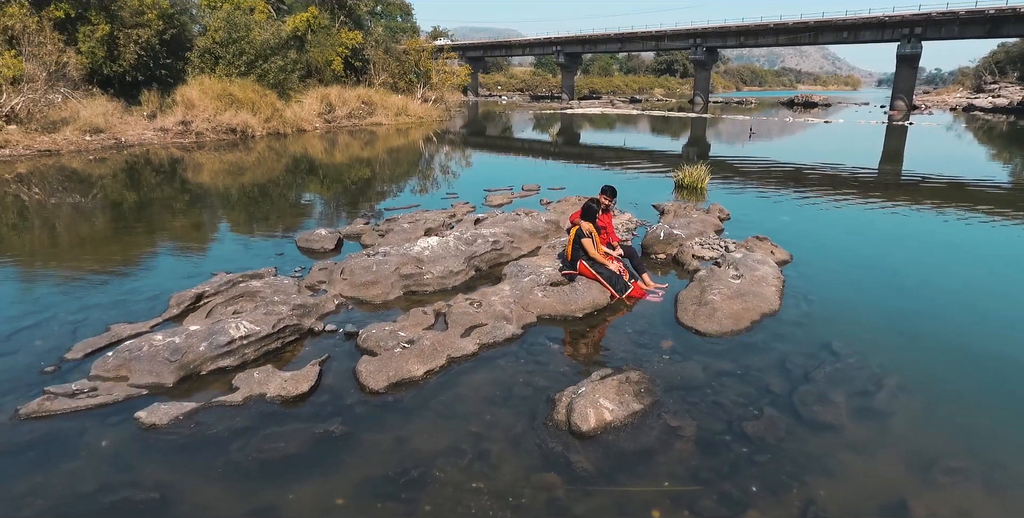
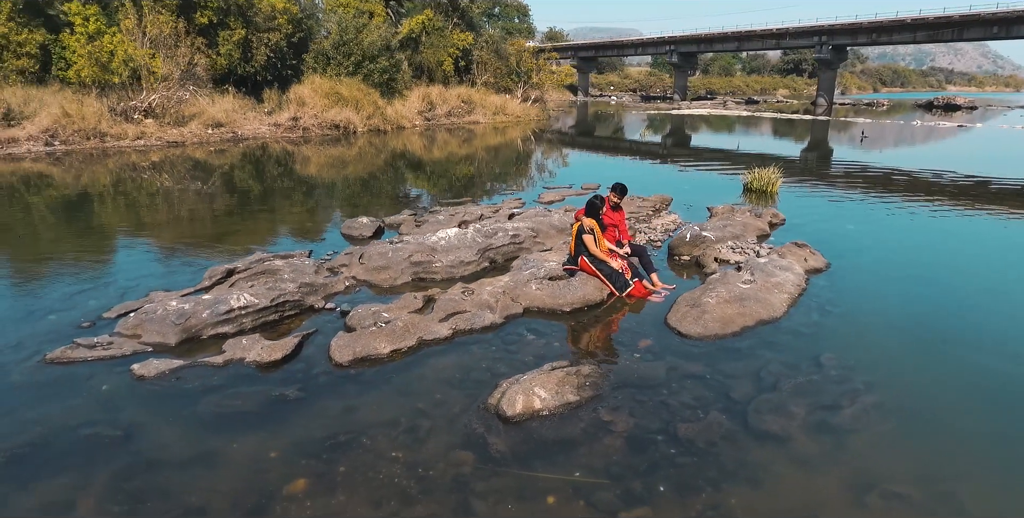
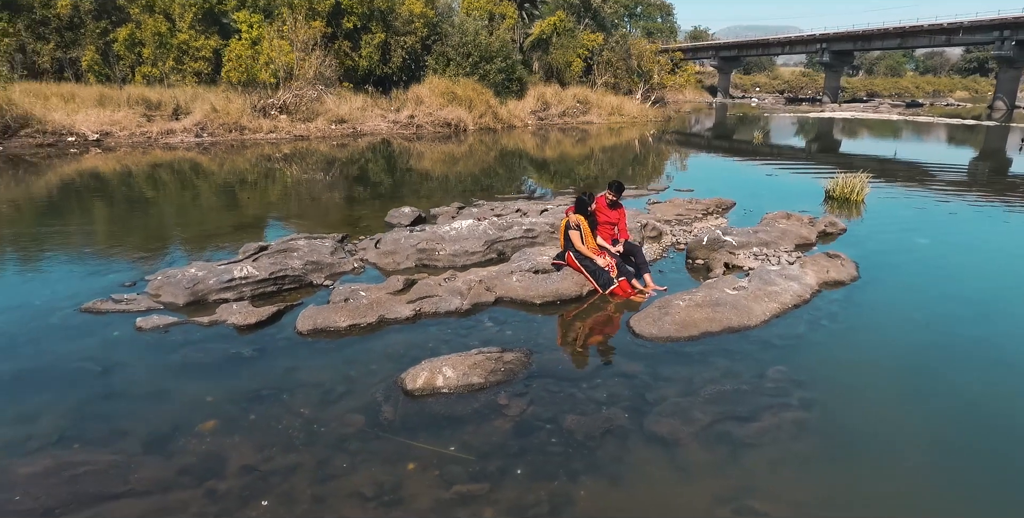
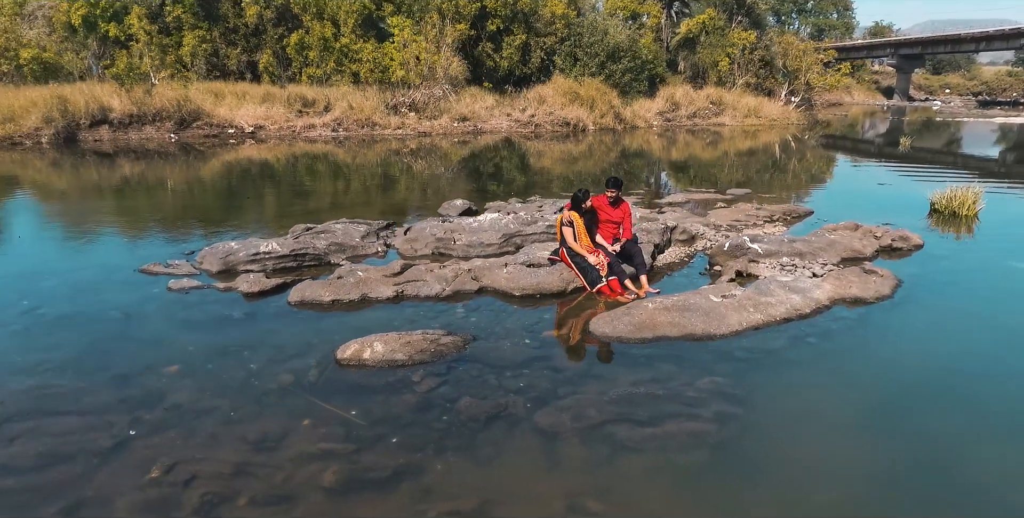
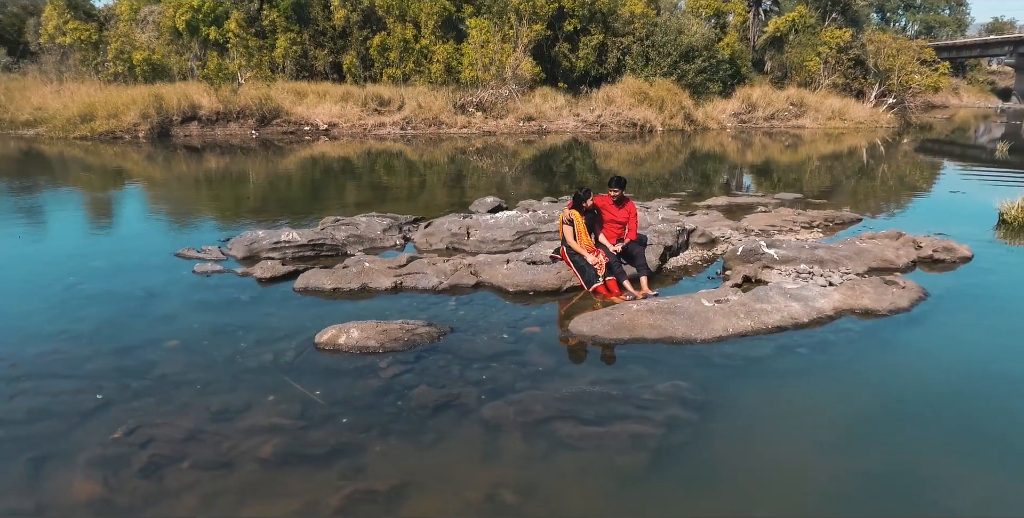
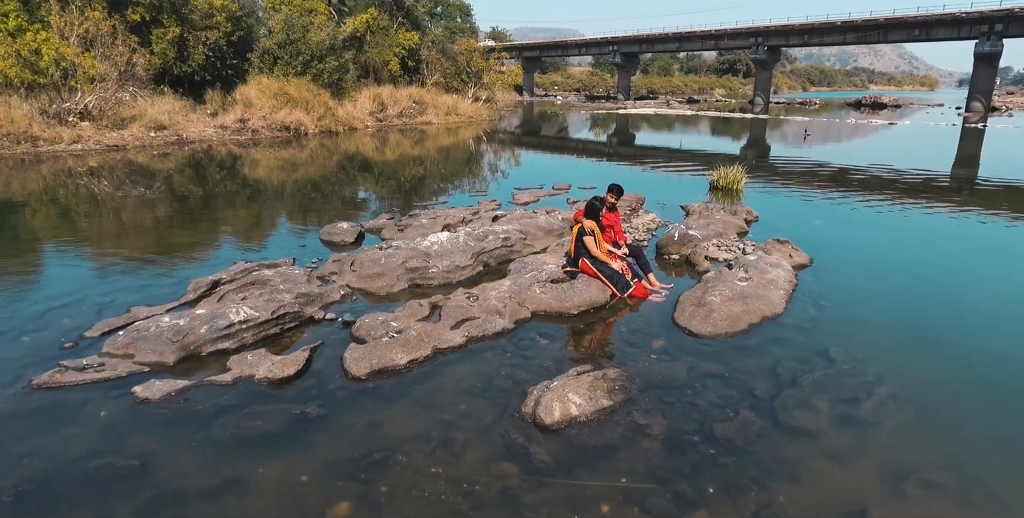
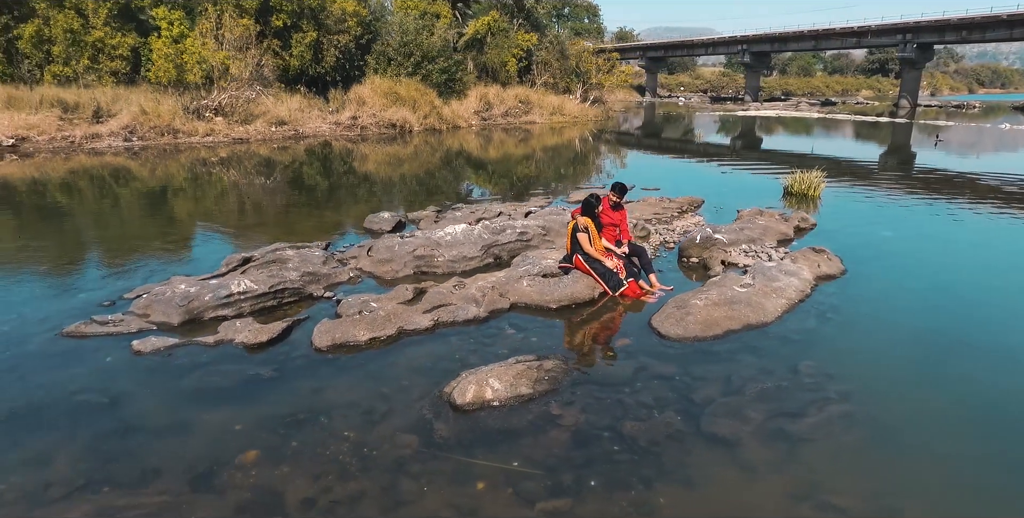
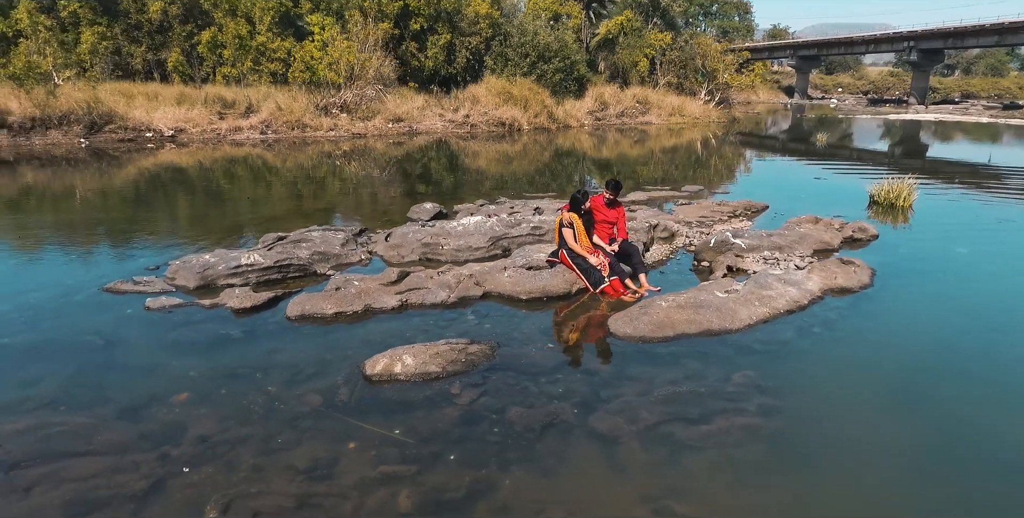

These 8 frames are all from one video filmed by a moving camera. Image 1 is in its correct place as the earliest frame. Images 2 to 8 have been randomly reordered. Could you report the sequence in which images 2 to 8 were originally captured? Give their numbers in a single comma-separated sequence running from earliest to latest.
6, 2, 7, 3, 8, 4, 5
